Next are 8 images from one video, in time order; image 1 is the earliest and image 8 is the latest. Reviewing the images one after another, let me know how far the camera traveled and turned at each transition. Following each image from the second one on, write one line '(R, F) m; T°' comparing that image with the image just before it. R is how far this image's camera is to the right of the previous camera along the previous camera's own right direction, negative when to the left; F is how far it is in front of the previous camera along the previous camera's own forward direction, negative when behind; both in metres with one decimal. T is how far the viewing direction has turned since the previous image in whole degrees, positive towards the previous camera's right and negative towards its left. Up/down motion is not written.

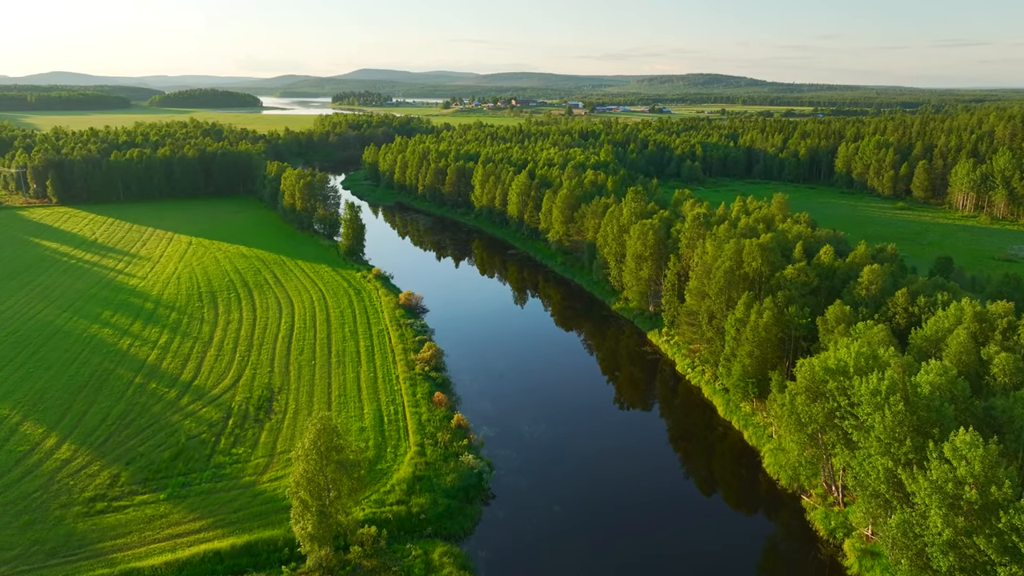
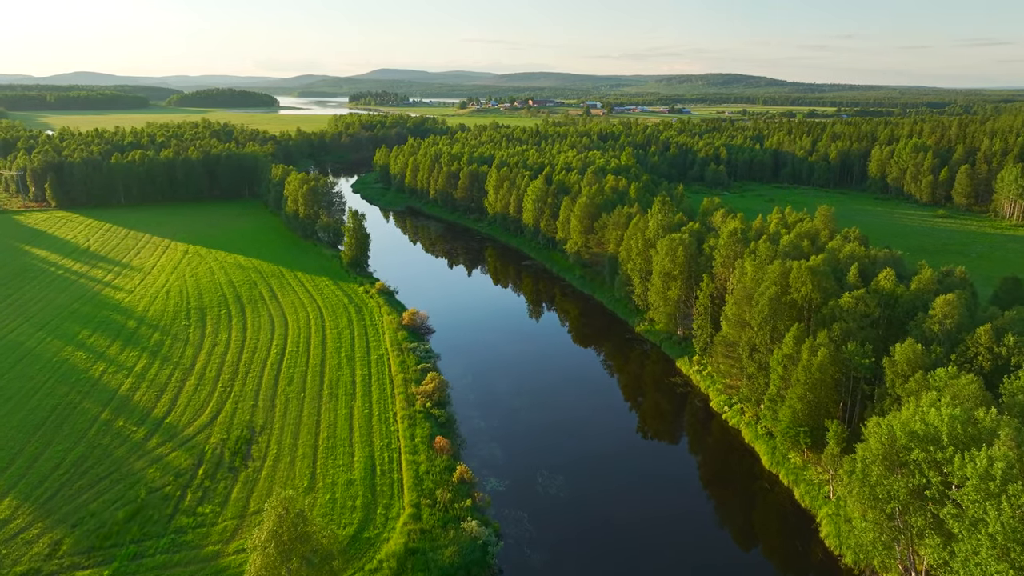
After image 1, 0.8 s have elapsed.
(+0.1, +4.5) m; -1°
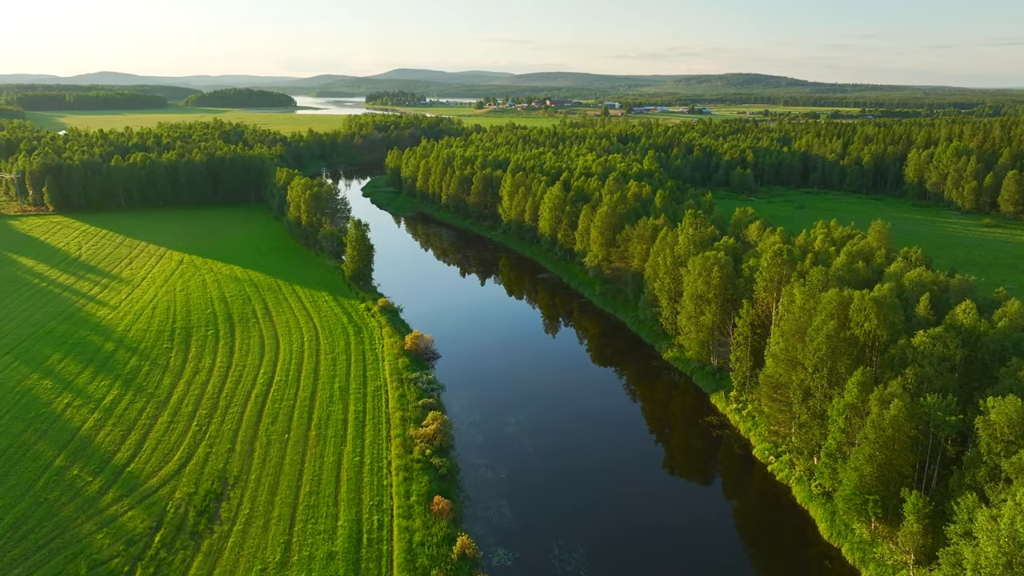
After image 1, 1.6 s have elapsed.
(+0.1, +4.5) m; -1°
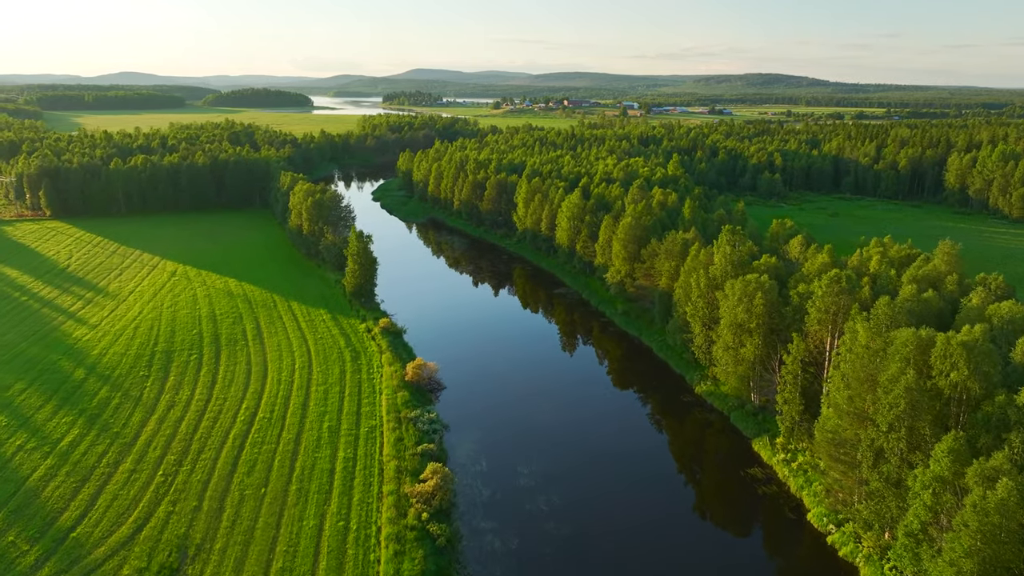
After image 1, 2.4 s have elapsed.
(+0.1, +4.5) m; -1°
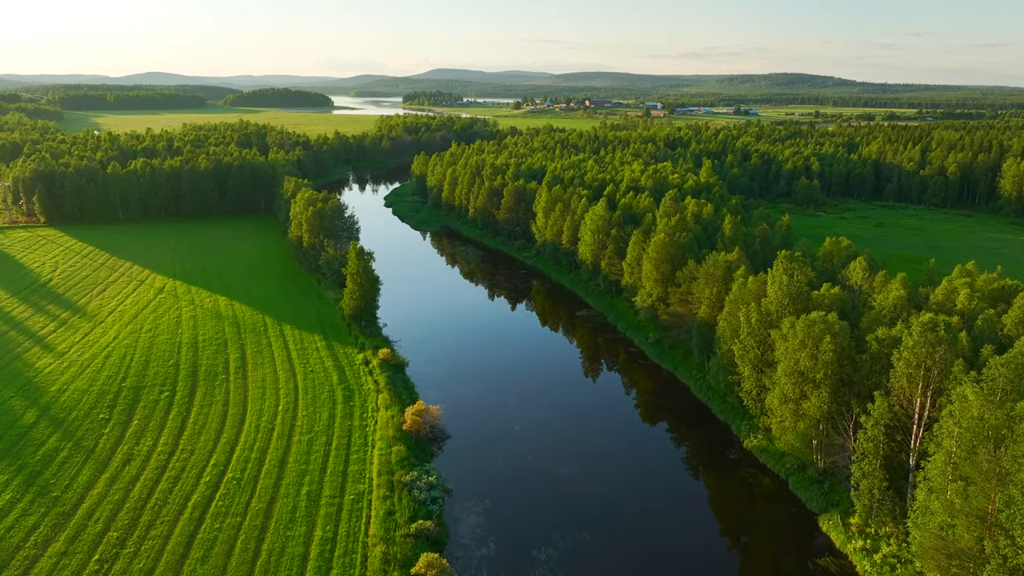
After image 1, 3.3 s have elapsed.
(+0.1, +5.5) m; -2°
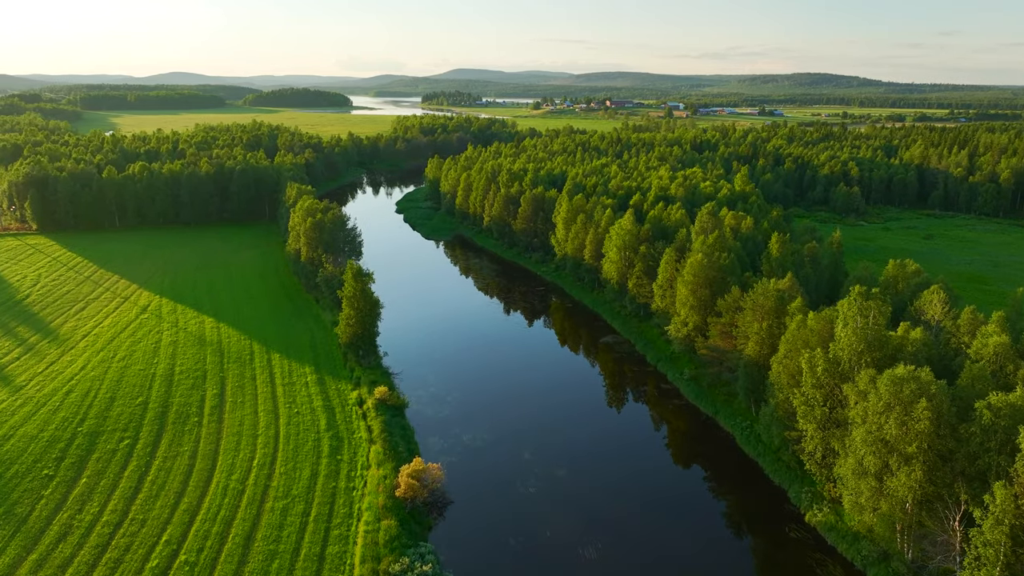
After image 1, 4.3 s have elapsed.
(+0.1, +5.2) m; -1°
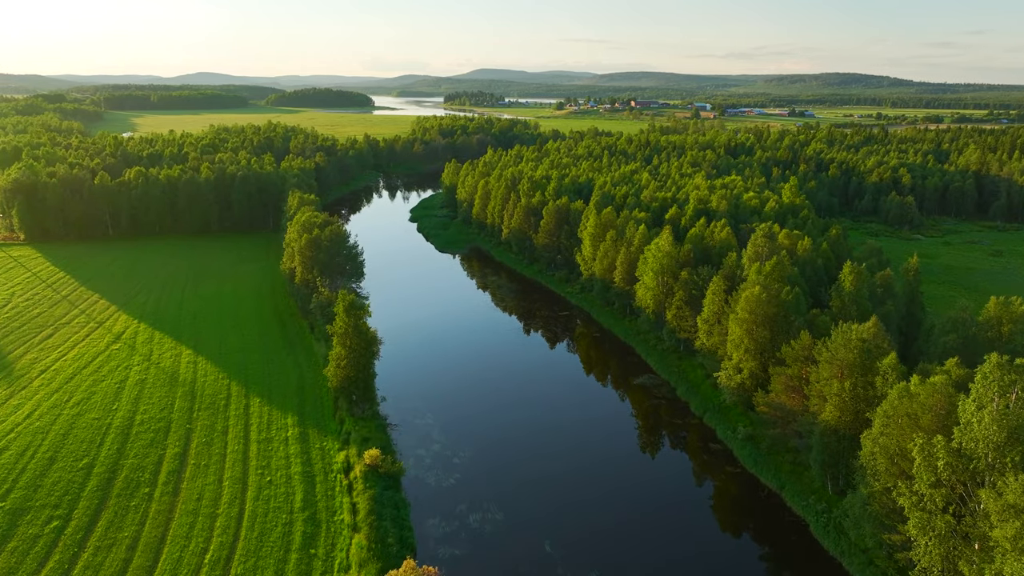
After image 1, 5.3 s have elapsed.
(+0.1, +6.2) m; -2°
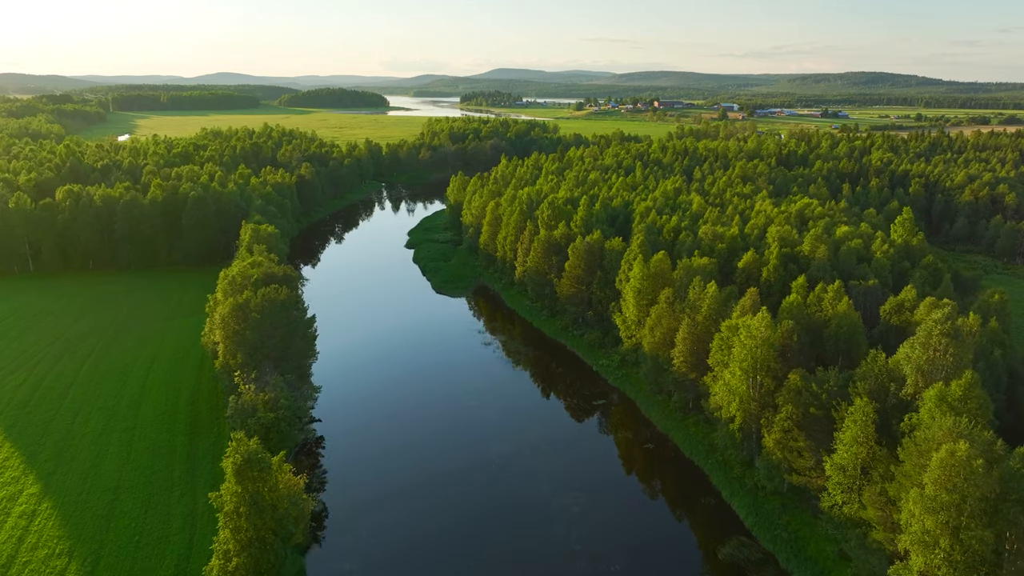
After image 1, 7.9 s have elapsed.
(+0.1, +14.4) m; -1°
